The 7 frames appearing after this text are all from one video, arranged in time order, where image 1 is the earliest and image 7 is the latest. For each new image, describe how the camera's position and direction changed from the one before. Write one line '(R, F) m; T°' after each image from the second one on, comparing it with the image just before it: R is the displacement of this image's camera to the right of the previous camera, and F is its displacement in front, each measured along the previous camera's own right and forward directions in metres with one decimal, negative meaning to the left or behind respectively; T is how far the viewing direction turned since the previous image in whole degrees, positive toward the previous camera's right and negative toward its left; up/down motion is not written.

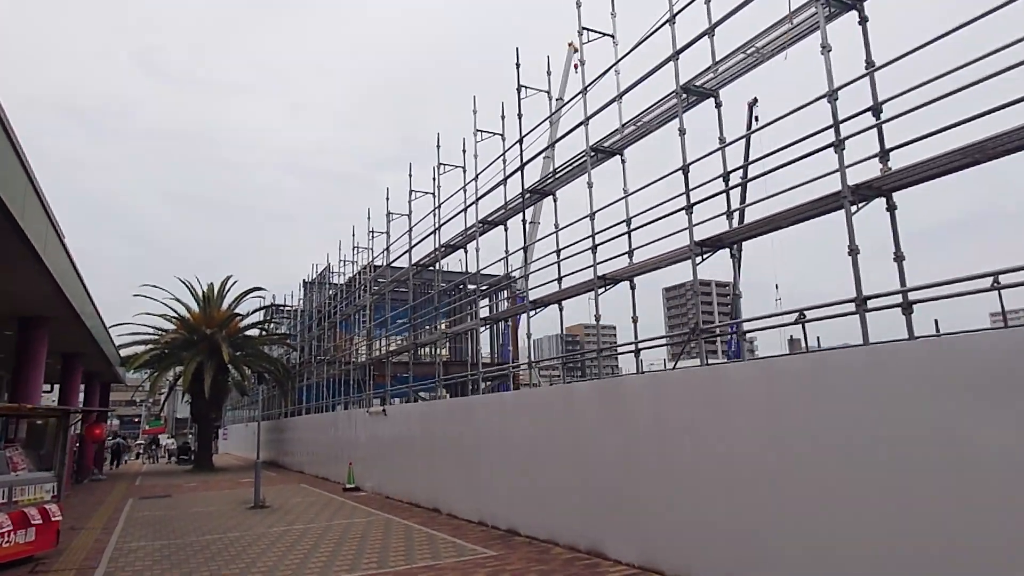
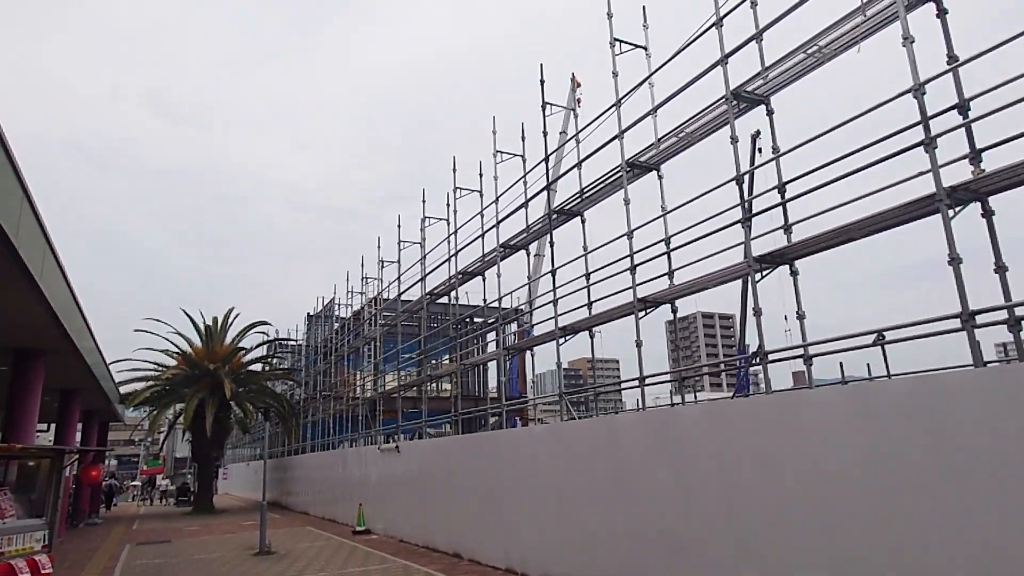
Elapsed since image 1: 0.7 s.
(-0.4, +0.6) m; 0°
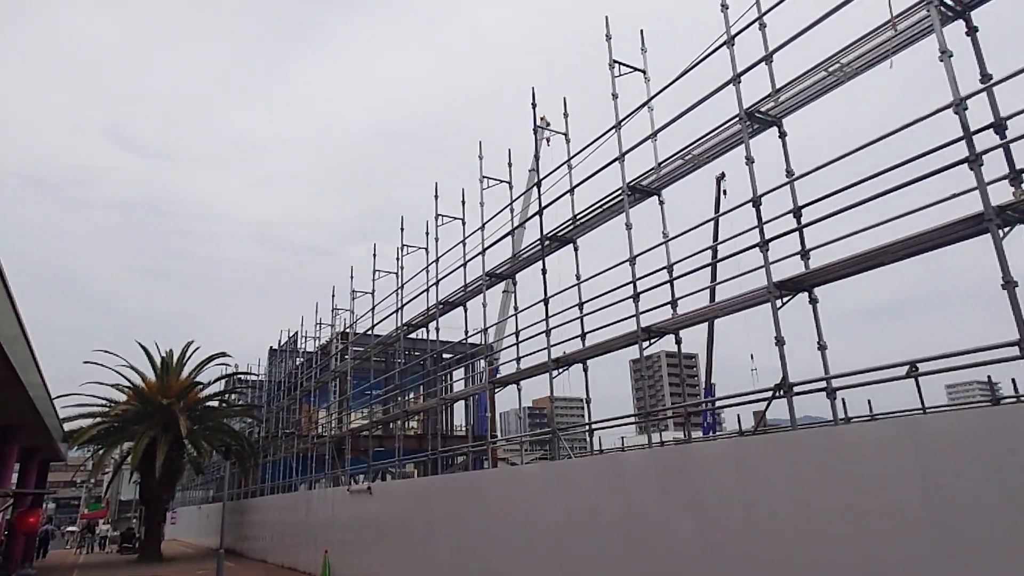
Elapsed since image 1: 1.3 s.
(-0.4, +0.5) m; +3°
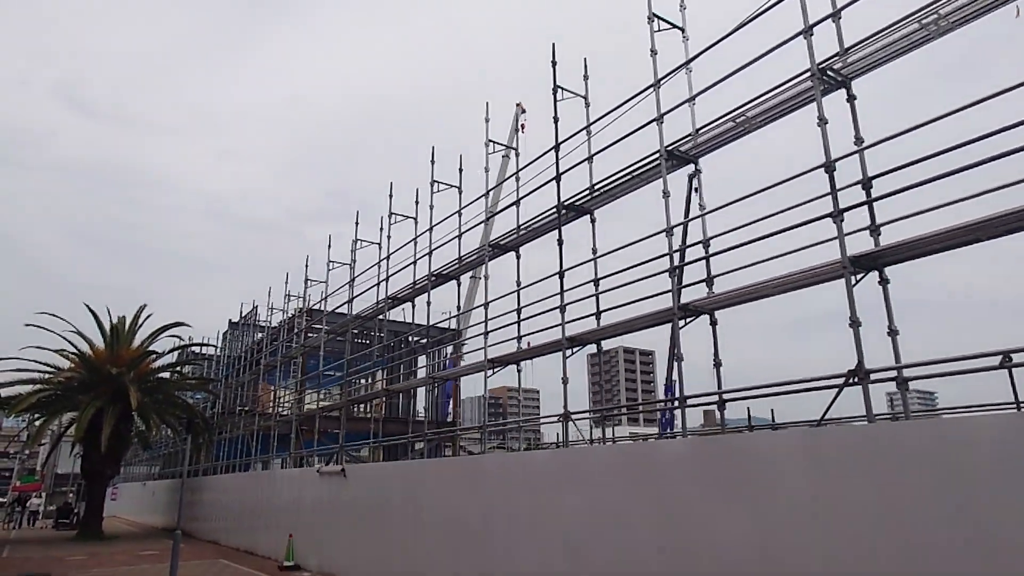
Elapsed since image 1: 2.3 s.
(-0.6, +0.8) m; +4°
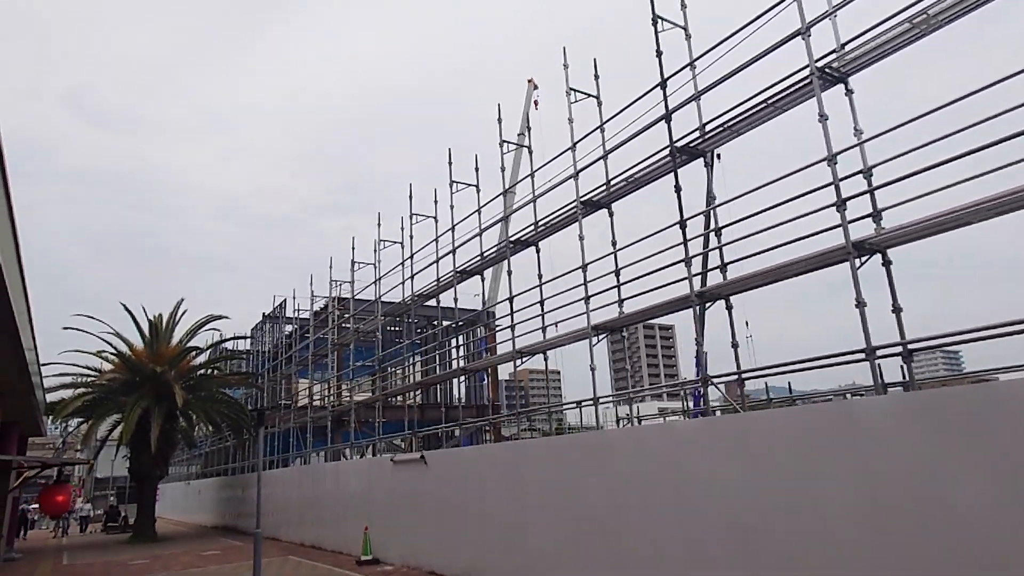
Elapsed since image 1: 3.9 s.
(-1.2, +0.9) m; -1°
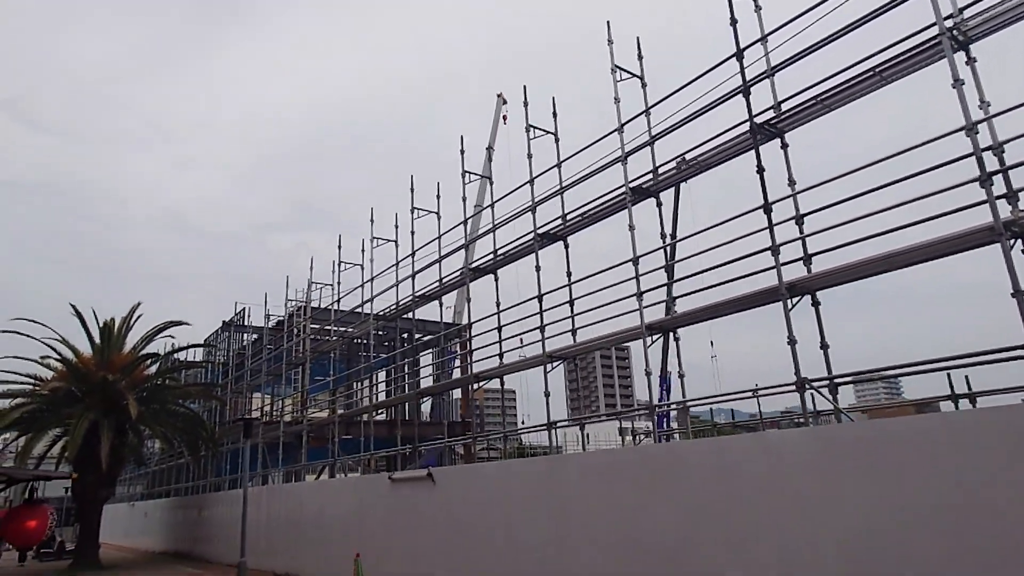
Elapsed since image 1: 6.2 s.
(-1.0, +1.1) m; +4°
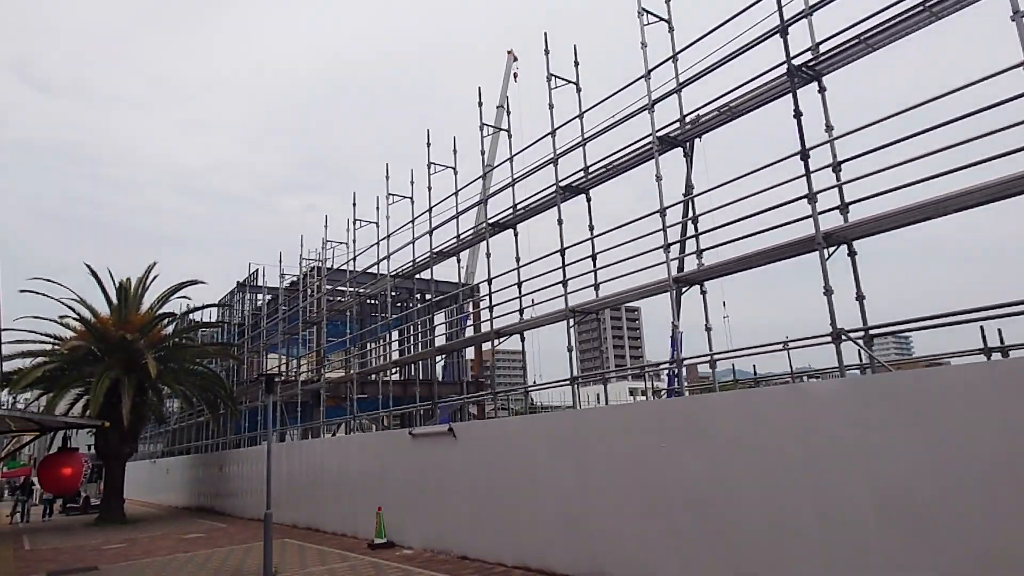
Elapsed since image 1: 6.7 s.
(-0.2, +0.1) m; -1°
